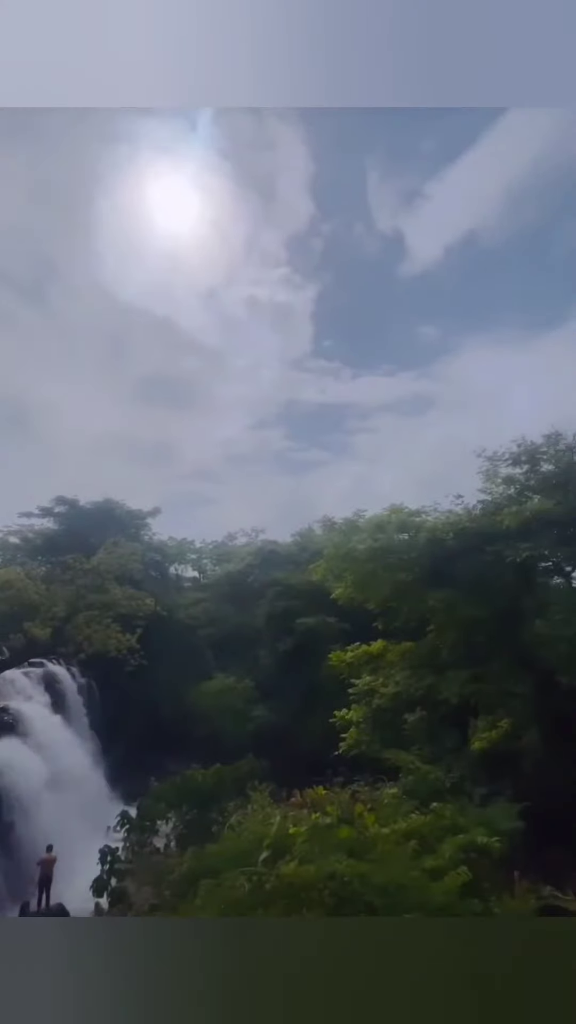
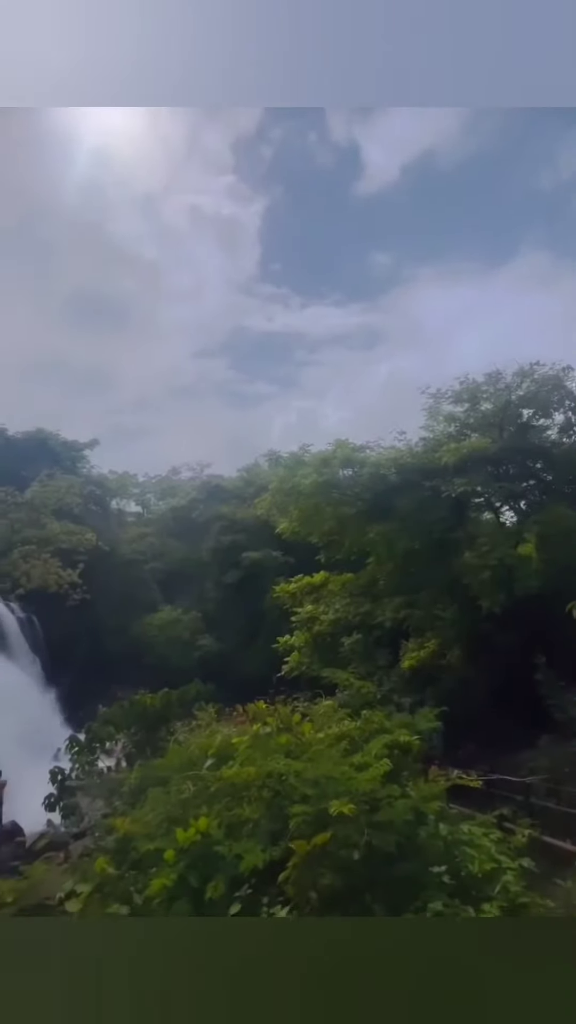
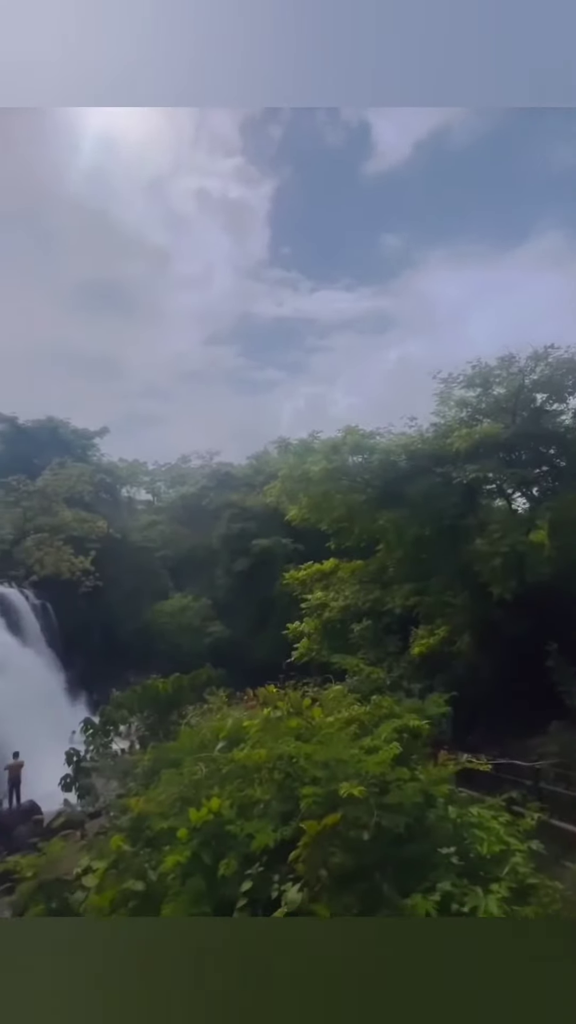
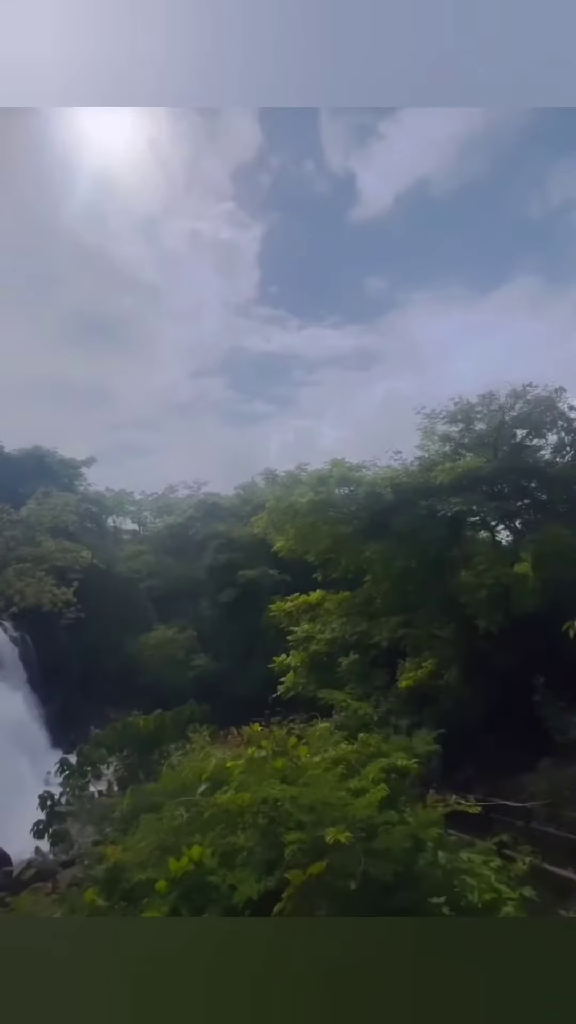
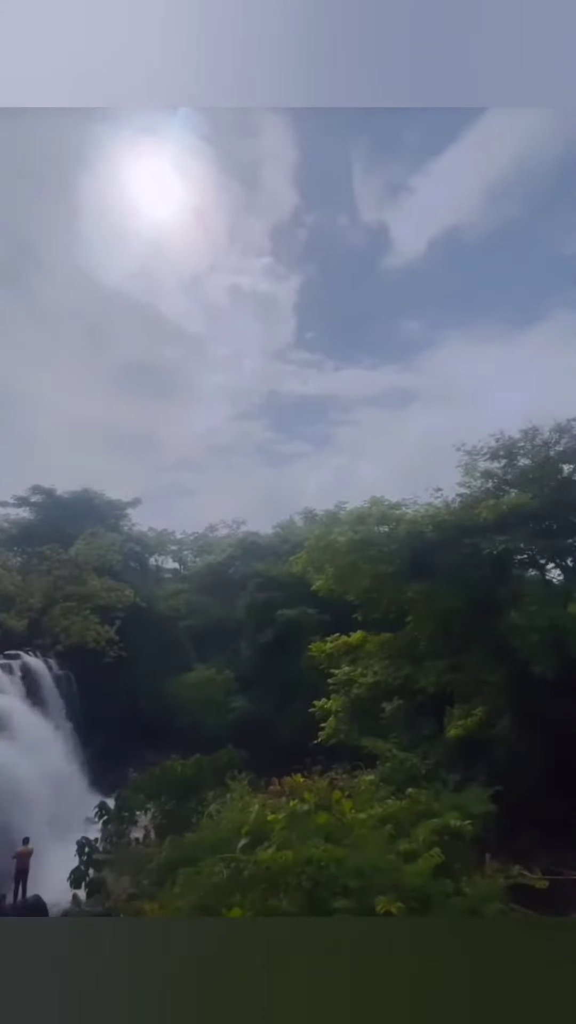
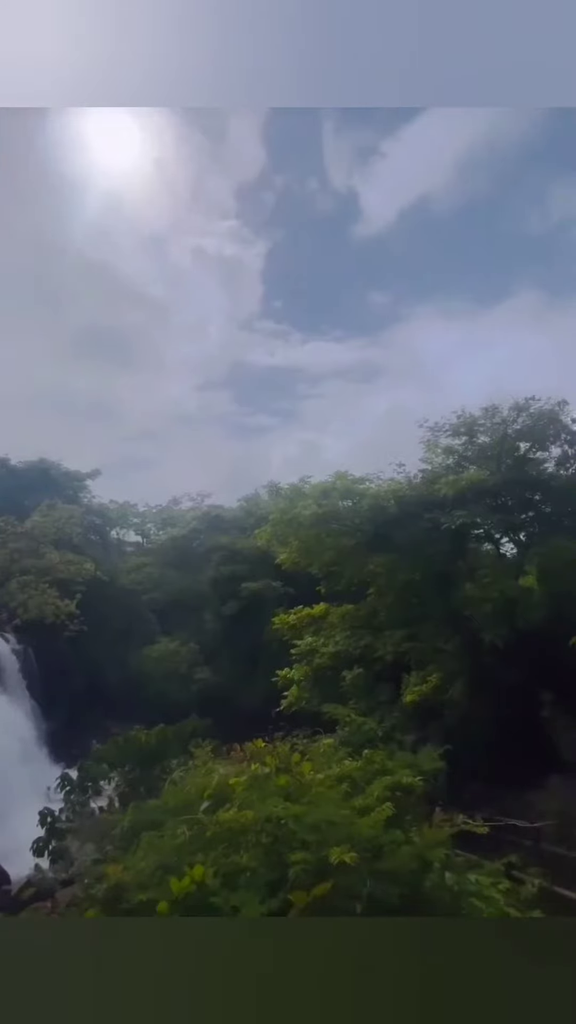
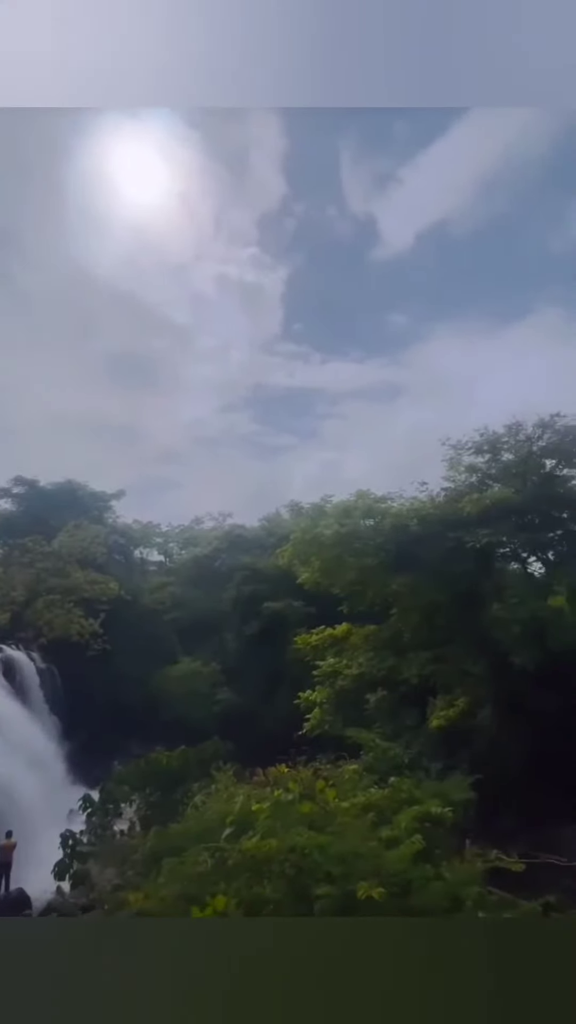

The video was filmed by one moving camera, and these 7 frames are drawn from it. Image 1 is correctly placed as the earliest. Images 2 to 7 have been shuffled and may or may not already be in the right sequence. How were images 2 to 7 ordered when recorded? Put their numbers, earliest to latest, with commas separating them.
5, 7, 6, 4, 2, 3
